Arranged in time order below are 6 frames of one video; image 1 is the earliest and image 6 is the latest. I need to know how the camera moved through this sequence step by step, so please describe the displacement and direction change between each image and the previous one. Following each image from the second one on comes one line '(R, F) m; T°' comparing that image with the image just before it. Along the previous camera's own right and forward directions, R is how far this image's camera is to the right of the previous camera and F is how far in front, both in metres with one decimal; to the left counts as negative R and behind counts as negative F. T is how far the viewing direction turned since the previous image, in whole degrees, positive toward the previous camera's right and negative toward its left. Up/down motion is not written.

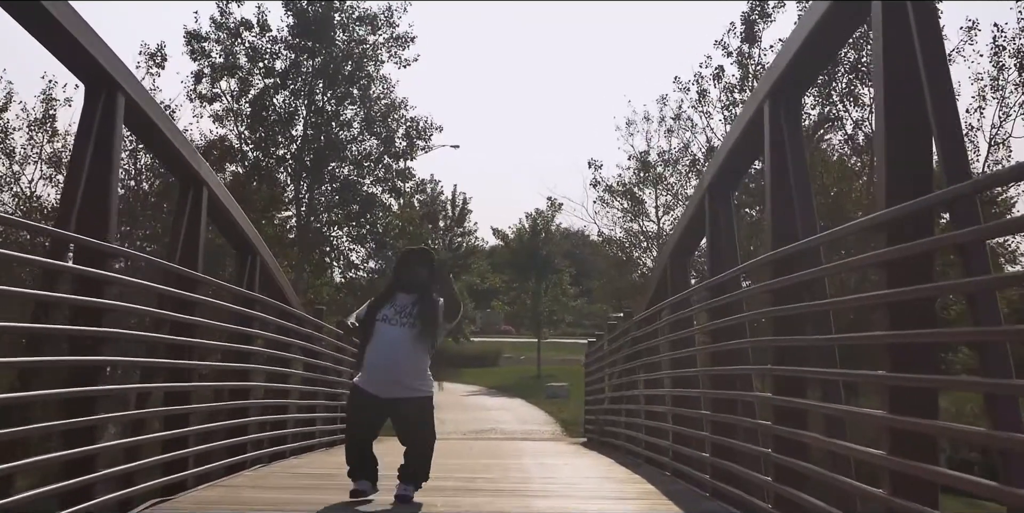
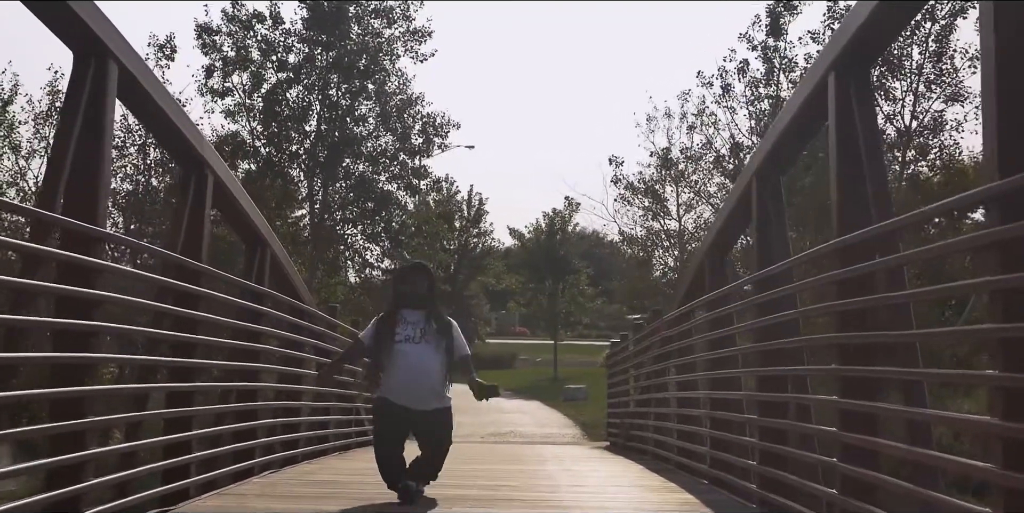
(-0.1, +0.5) m; -1°
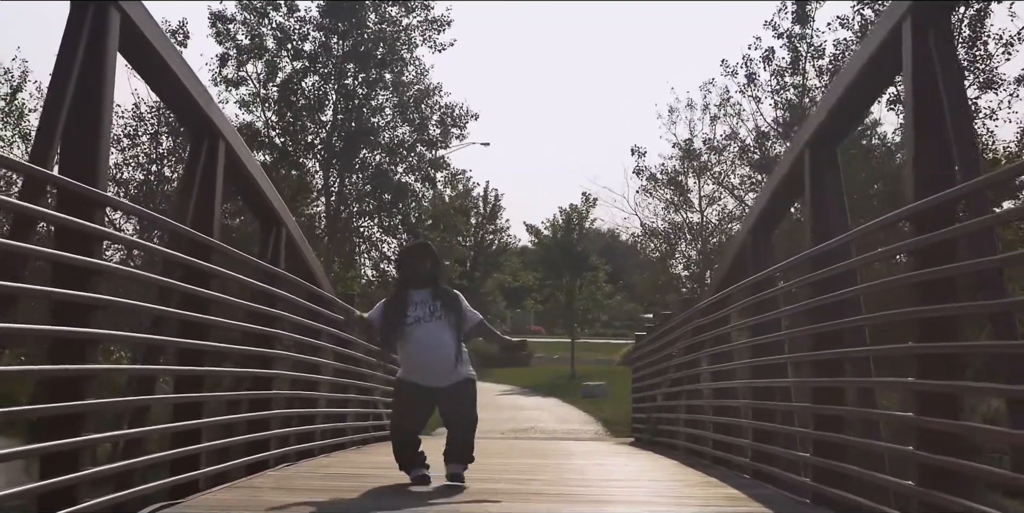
(-0.1, +0.4) m; -1°
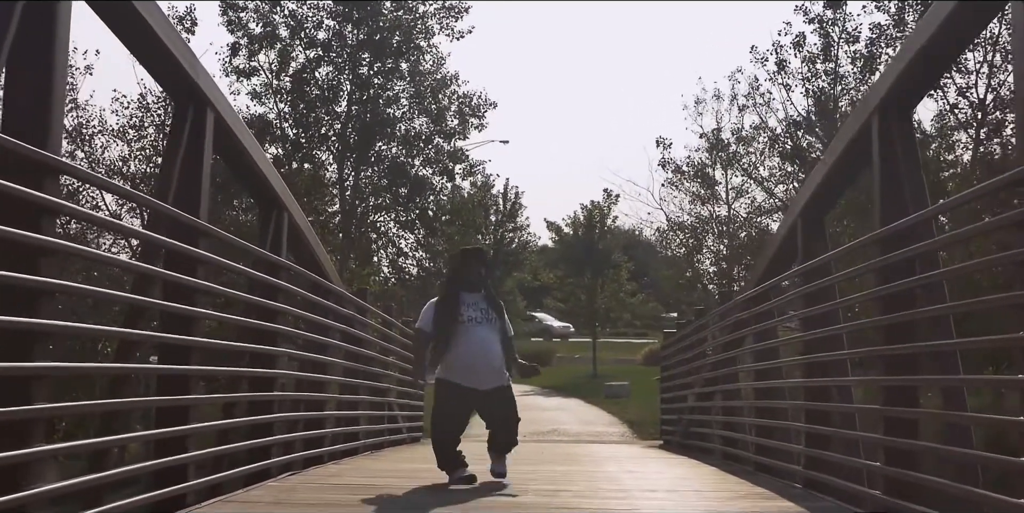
(0.0, +0.6) m; -1°
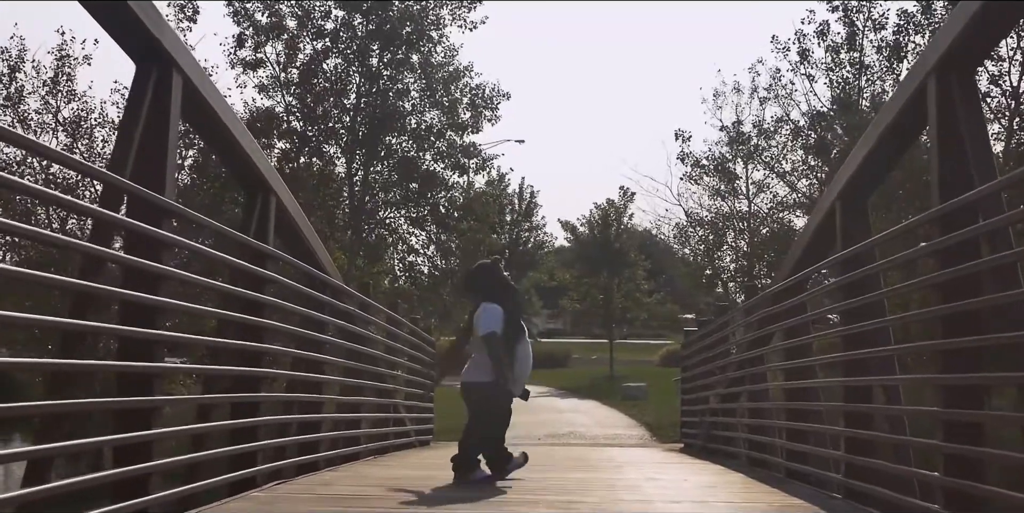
(0.0, +0.5) m; -1°
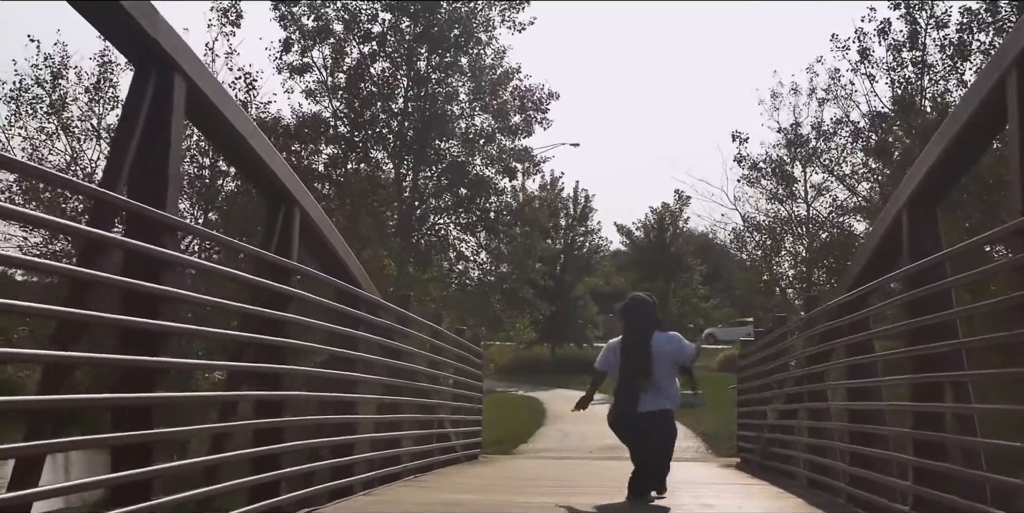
(+0.1, +0.3) m; -3°
